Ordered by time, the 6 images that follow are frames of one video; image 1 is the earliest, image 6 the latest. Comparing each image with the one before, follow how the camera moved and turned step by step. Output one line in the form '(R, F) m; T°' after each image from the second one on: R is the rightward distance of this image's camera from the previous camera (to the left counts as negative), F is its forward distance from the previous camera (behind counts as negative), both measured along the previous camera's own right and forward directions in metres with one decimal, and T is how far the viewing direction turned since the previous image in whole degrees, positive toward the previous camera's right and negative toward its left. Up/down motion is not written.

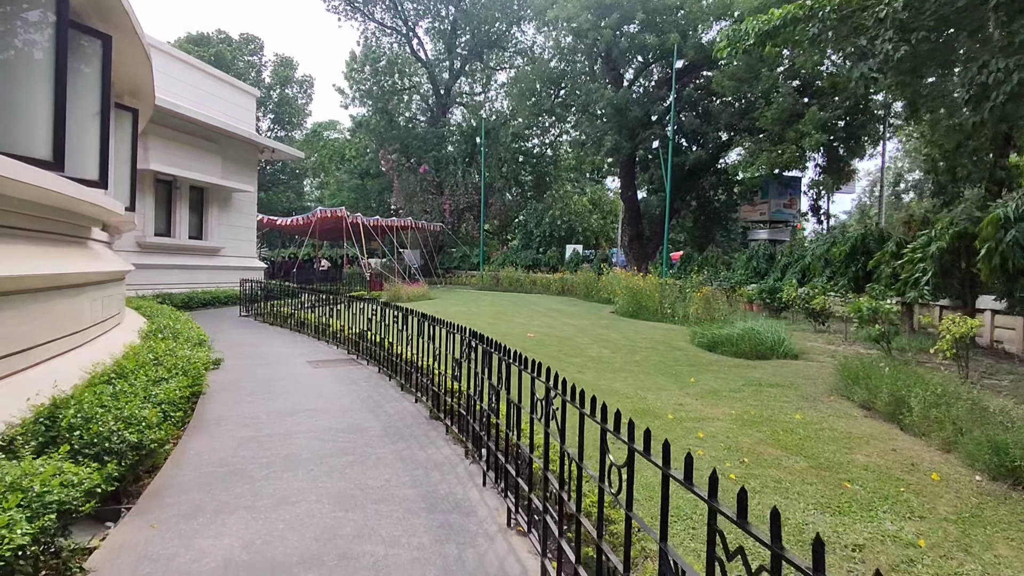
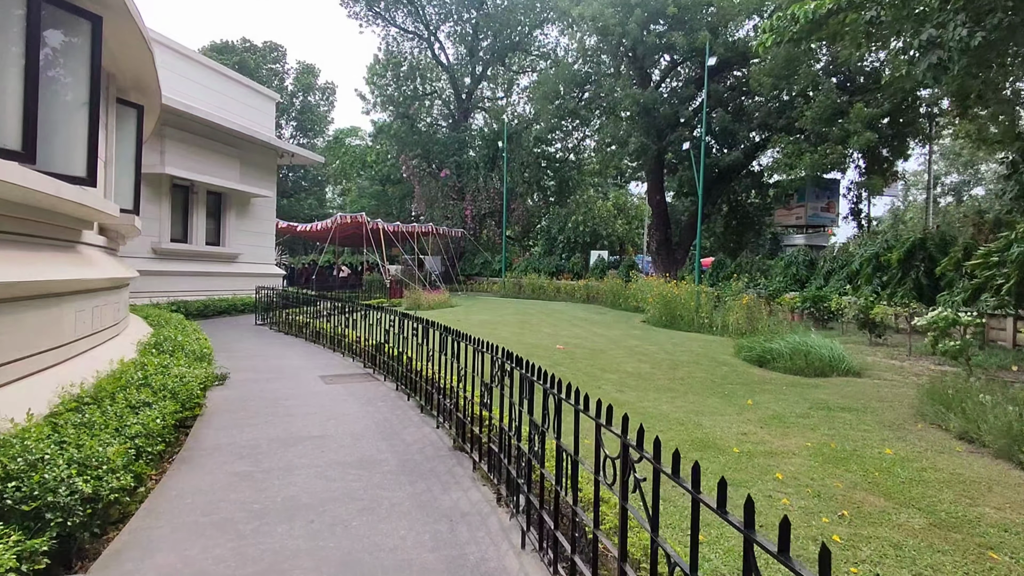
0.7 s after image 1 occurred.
(-0.1, +0.6) m; -2°
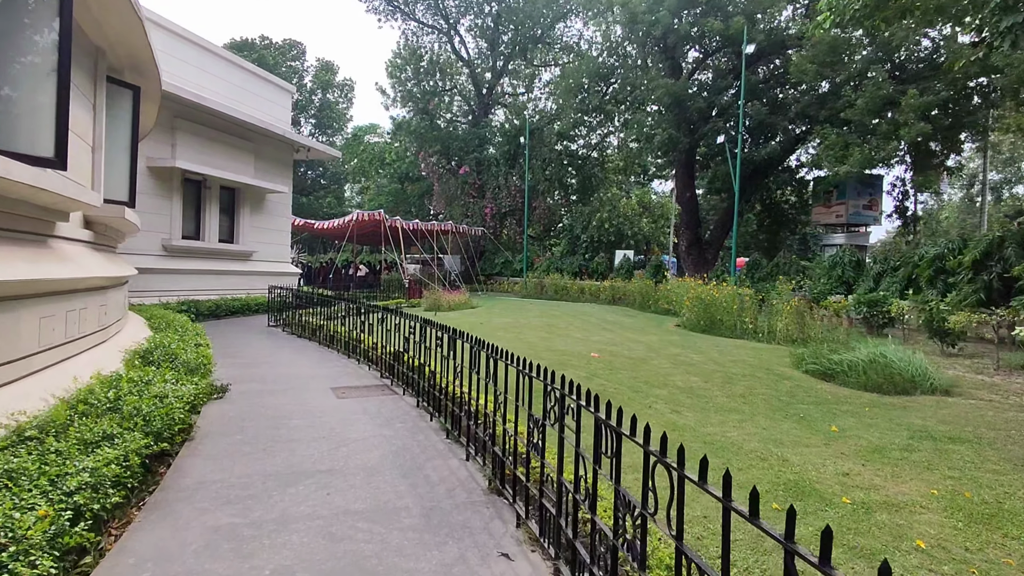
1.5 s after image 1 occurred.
(-0.2, +0.8) m; -2°
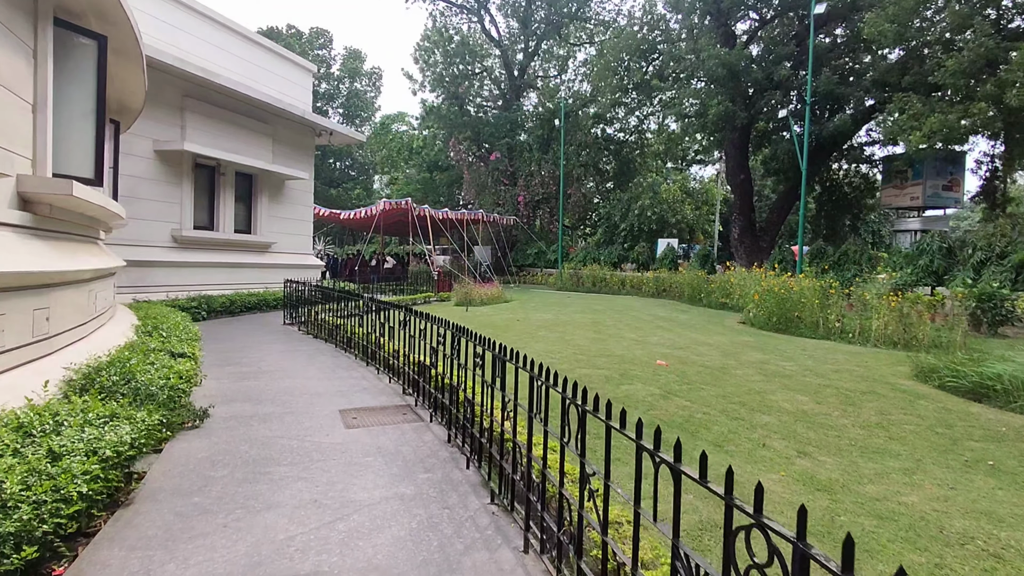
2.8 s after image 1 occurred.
(-0.2, +1.3) m; -3°
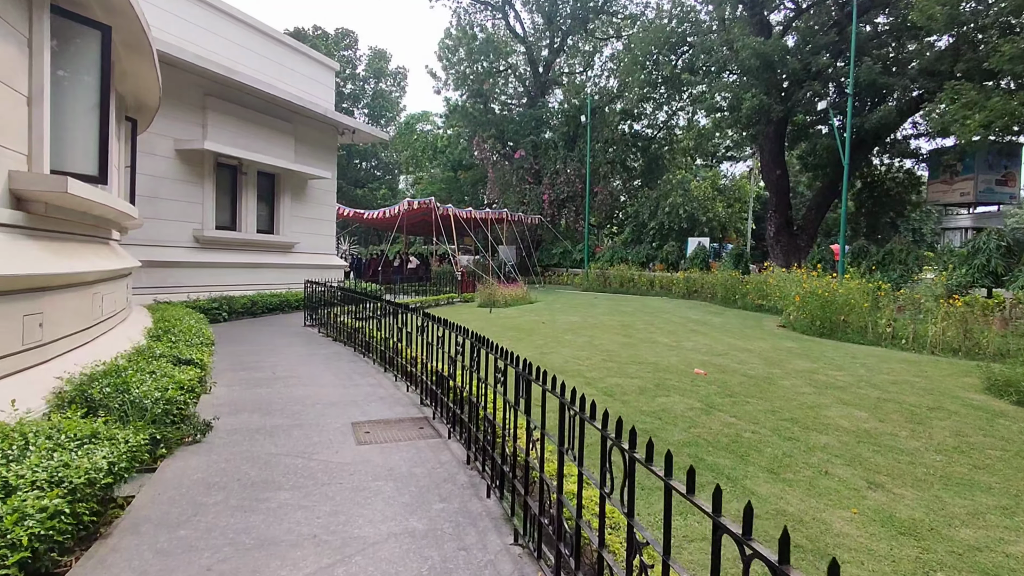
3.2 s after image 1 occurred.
(0.0, +0.4) m; -3°
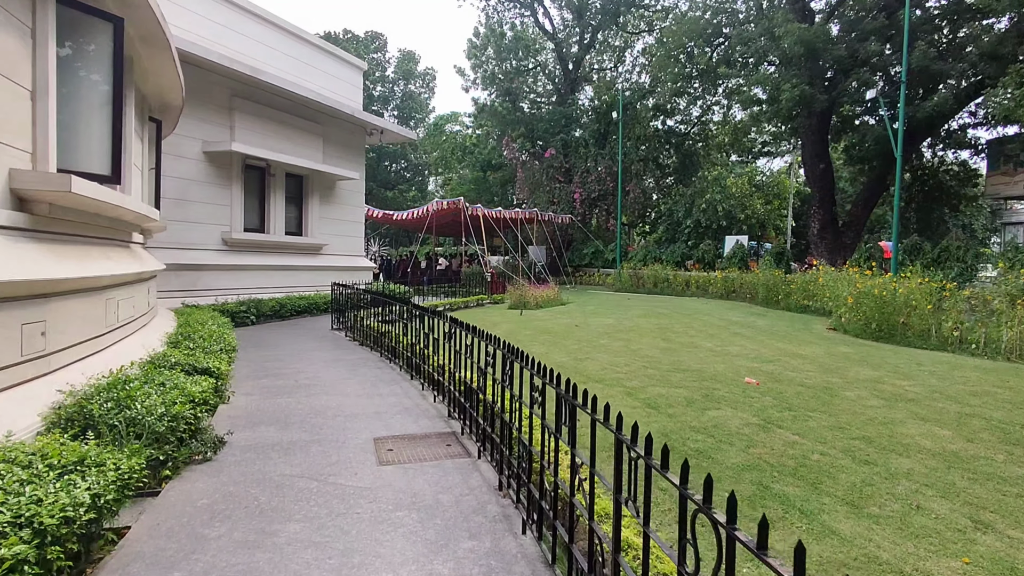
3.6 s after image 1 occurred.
(0.0, +0.4) m; -3°
